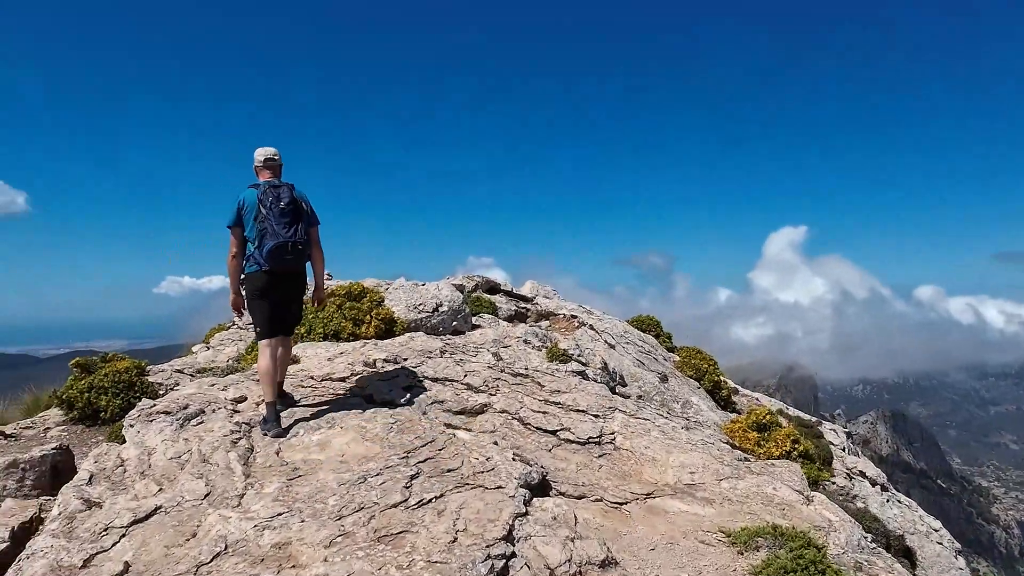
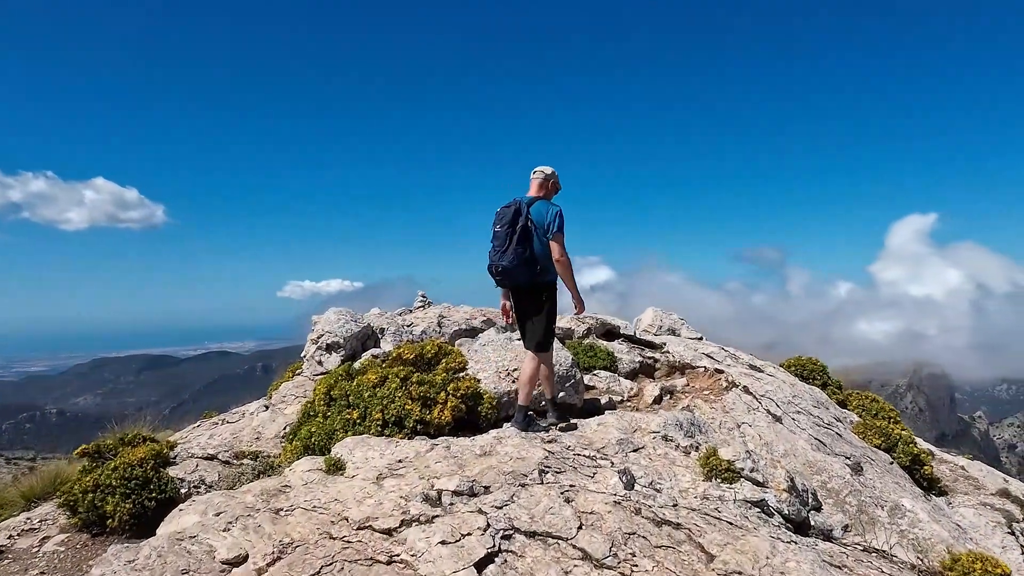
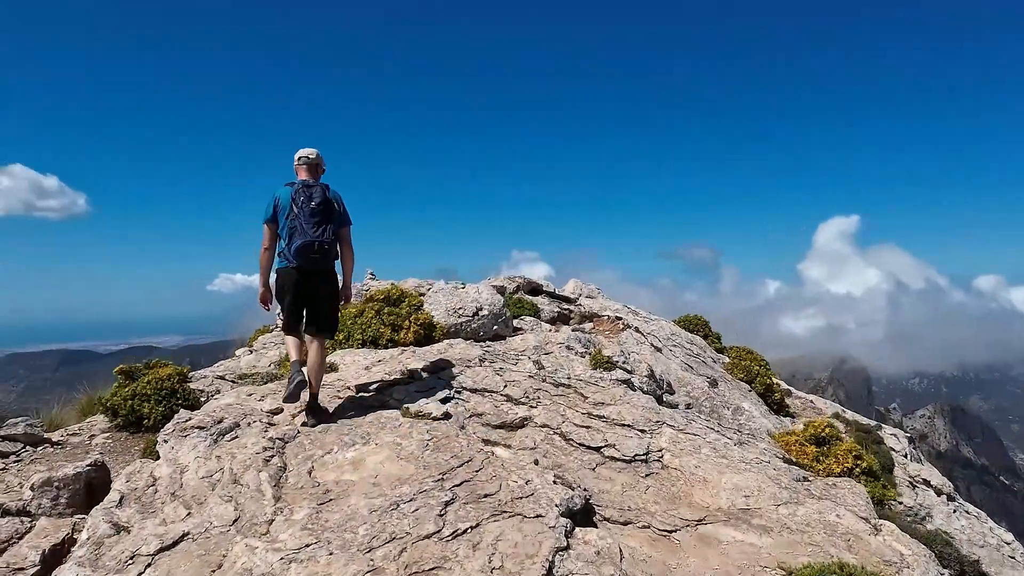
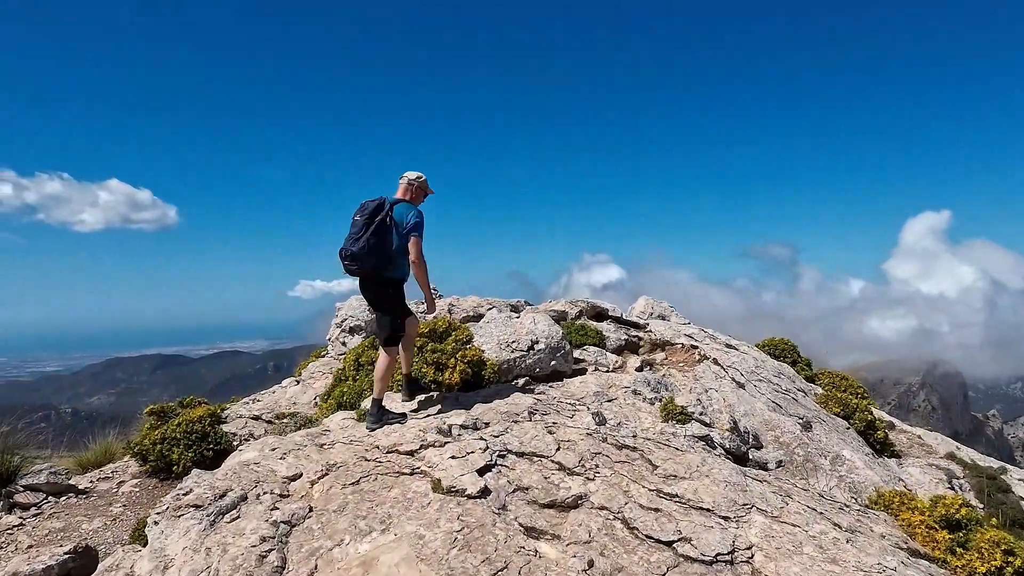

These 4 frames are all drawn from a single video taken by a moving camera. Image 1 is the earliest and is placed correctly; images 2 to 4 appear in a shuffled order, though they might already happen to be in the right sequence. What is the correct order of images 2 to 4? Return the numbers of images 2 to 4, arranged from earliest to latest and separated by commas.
3, 4, 2
